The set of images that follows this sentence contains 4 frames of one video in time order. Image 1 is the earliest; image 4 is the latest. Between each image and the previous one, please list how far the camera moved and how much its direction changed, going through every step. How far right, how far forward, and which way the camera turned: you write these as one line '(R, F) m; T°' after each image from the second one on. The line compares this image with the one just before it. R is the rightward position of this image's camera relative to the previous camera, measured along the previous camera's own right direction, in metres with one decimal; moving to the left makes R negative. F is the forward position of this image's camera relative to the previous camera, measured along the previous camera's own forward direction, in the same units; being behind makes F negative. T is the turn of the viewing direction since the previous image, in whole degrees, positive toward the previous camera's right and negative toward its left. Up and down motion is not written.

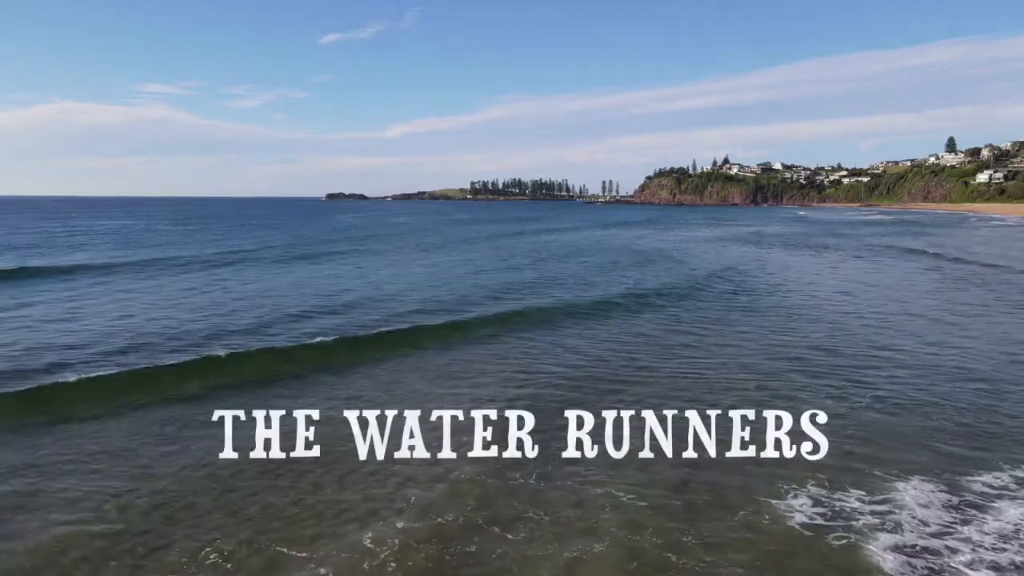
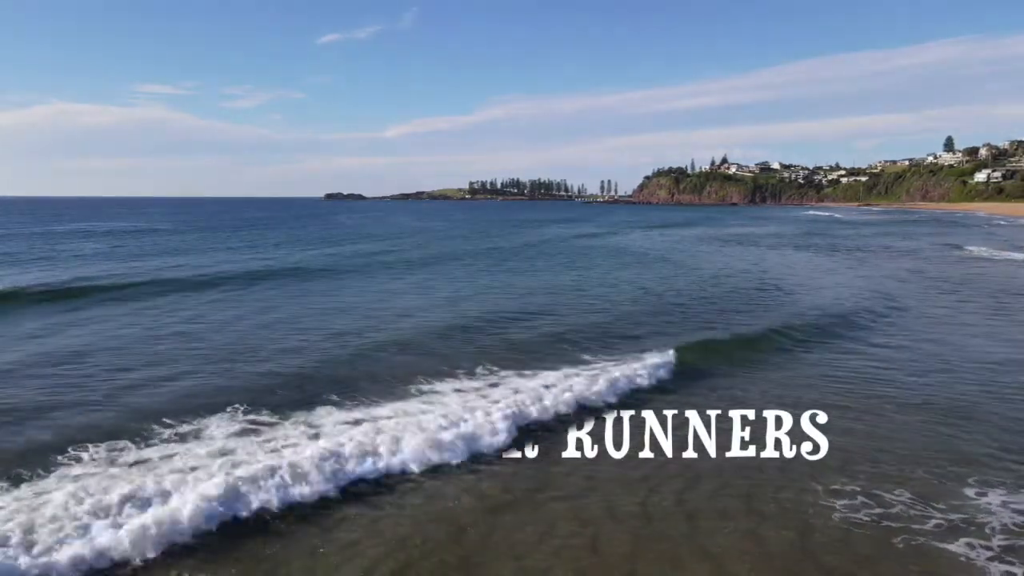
(-0.6, -0.3) m; 0°
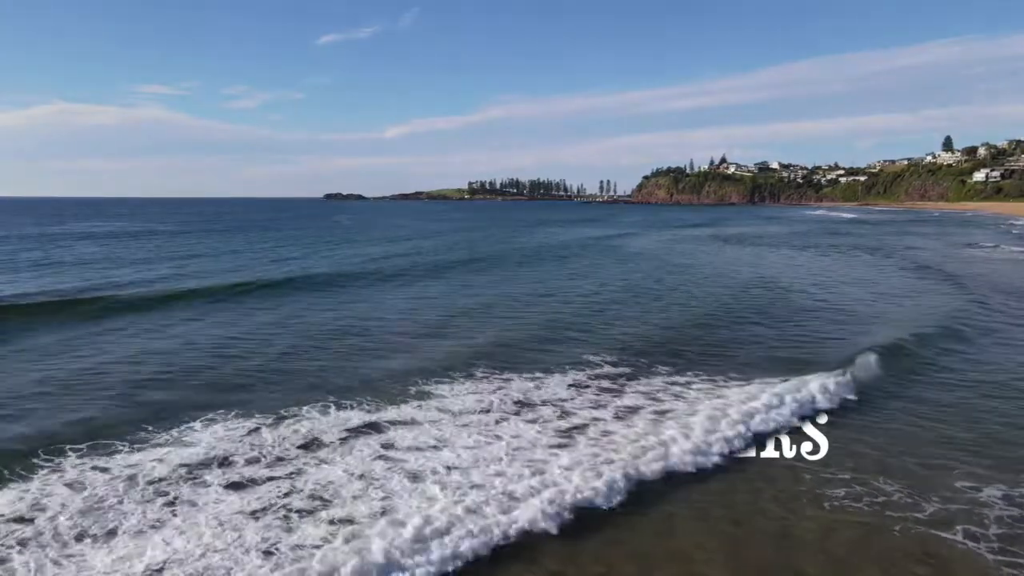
(-0.4, -0.6) m; 0°
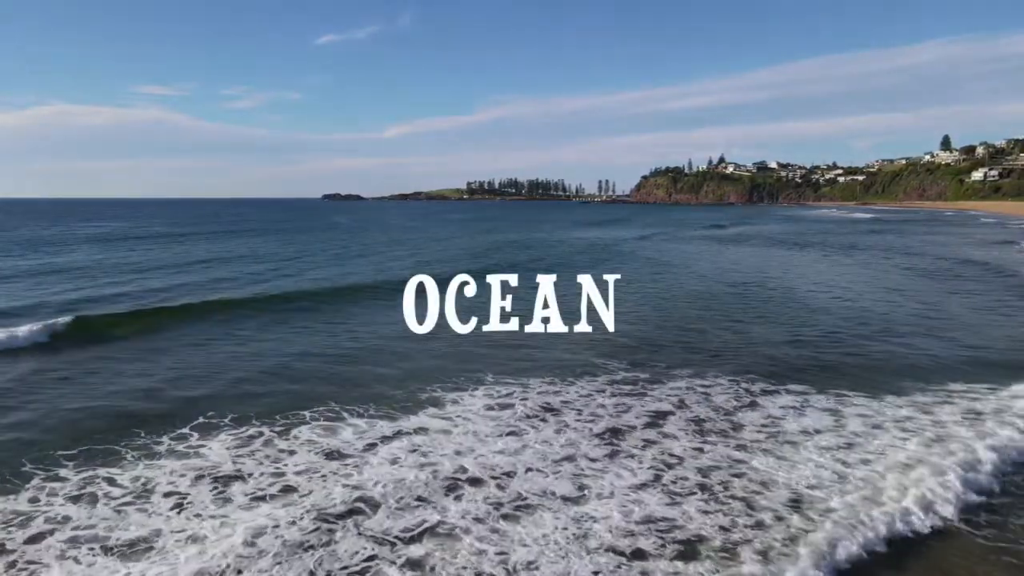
(-1.0, +0.7) m; 0°
